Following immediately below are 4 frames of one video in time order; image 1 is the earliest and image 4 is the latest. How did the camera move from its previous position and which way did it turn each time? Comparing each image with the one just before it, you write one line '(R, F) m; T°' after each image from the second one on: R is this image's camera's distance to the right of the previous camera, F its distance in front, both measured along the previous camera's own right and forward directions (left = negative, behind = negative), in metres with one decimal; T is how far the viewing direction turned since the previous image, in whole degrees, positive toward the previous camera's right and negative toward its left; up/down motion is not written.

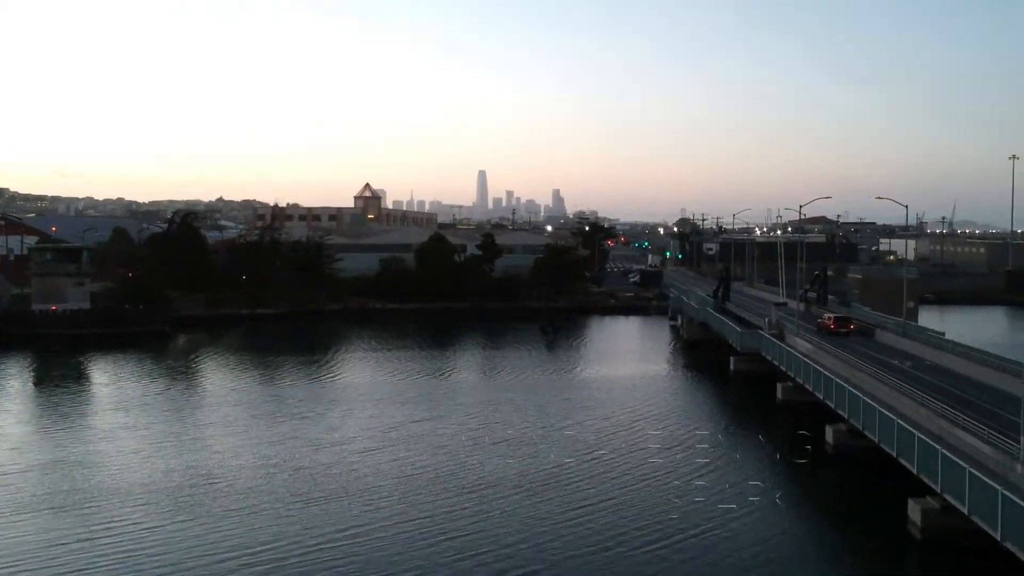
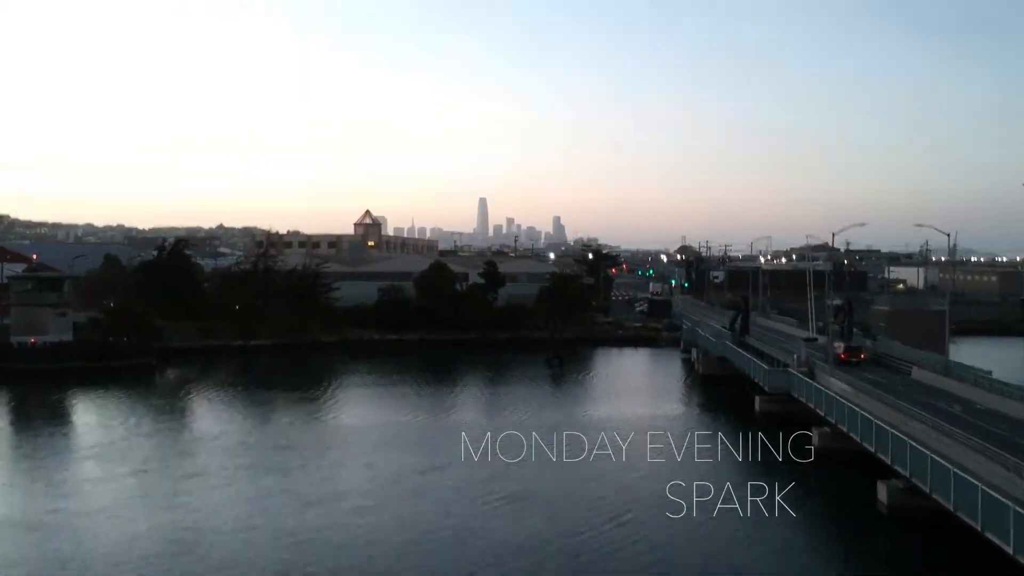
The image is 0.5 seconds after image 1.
(-0.1, +0.7) m; 0°
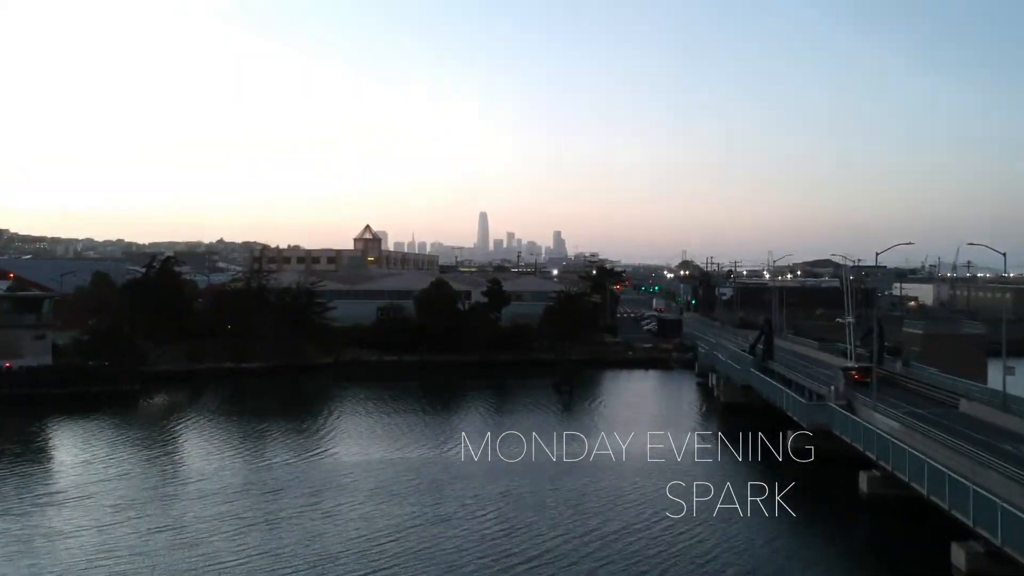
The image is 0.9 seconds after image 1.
(-0.1, +0.8) m; 0°
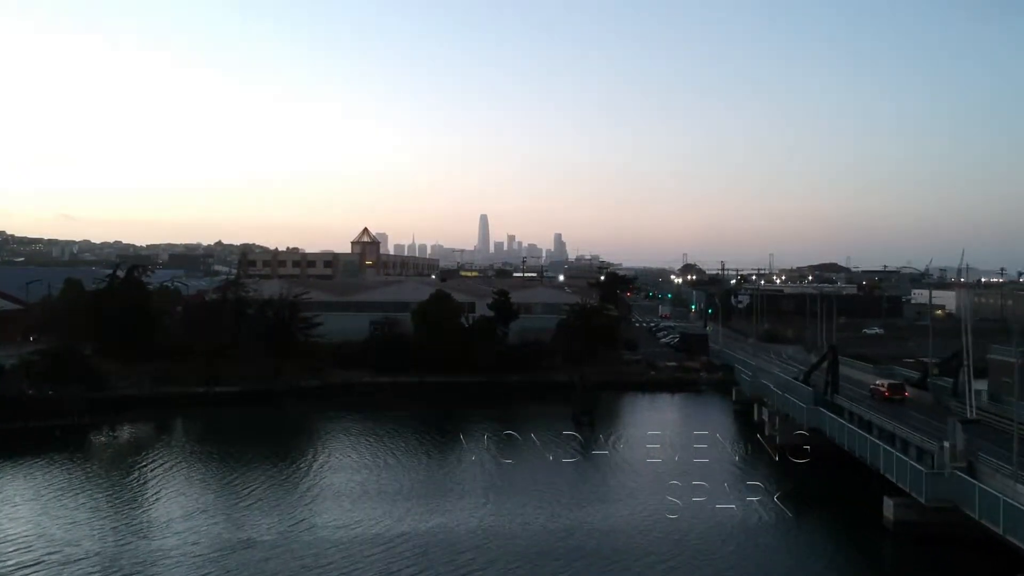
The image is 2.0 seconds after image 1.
(-0.2, +1.9) m; 0°
